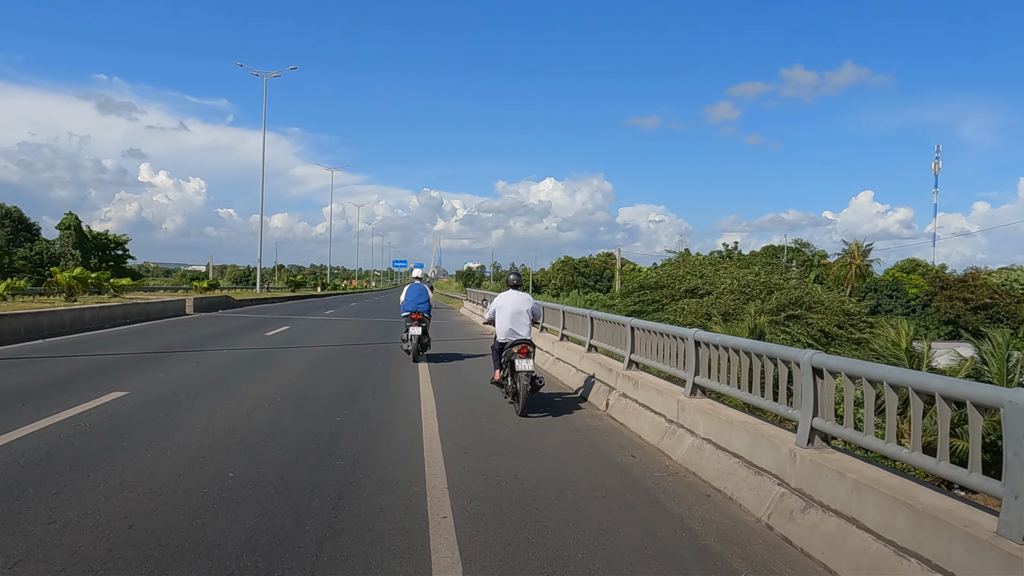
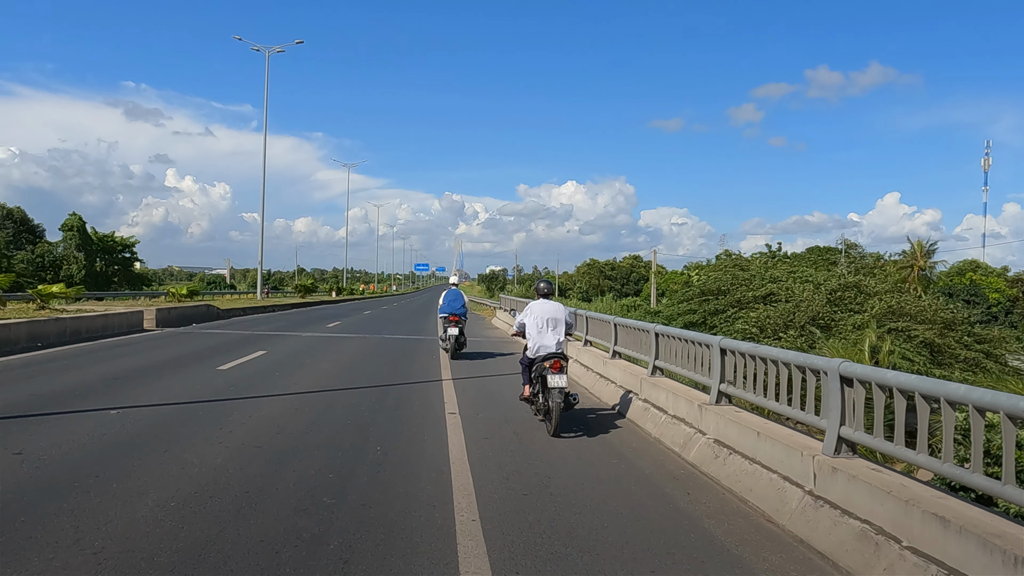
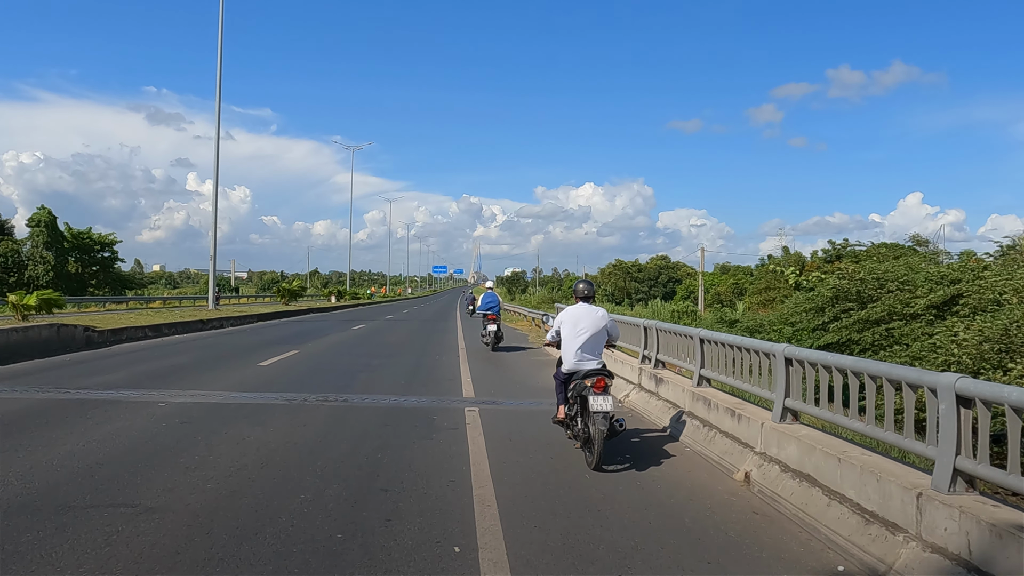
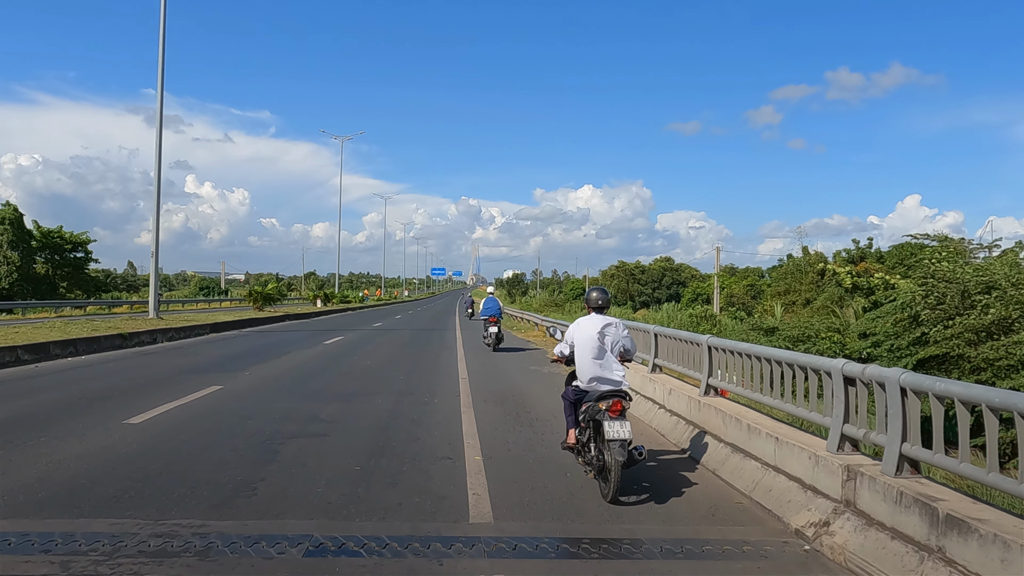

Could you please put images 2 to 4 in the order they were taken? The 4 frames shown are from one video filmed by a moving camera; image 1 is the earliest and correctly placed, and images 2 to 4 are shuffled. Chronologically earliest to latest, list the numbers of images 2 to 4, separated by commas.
2, 3, 4
